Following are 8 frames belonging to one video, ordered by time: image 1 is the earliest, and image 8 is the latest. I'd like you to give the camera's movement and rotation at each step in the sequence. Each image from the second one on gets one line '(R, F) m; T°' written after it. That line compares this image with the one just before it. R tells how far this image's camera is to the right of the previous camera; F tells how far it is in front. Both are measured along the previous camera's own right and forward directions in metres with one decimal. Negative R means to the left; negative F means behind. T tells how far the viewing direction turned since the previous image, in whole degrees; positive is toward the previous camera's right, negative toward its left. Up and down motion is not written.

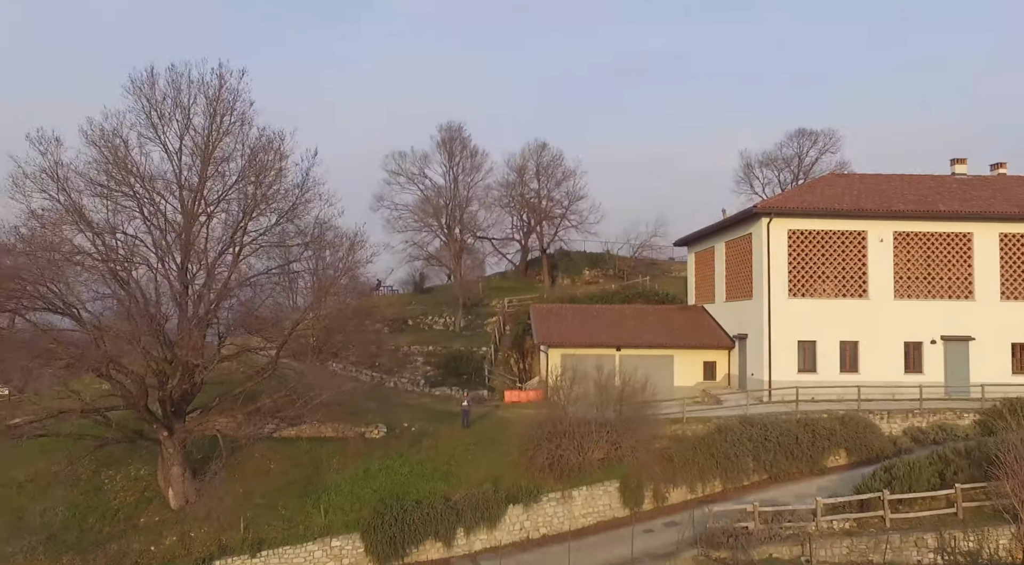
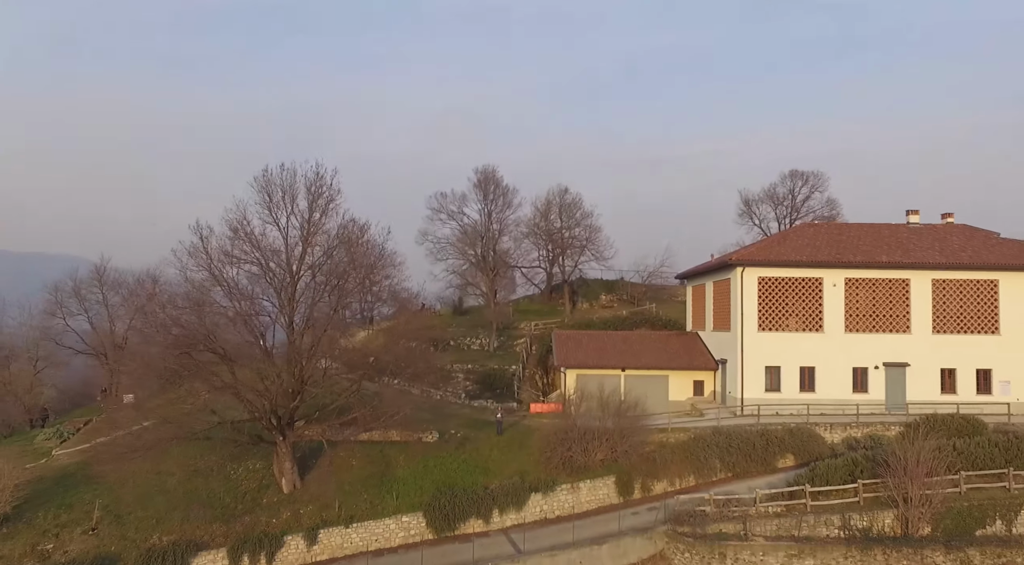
(+0.3, -7.0) m; -2°
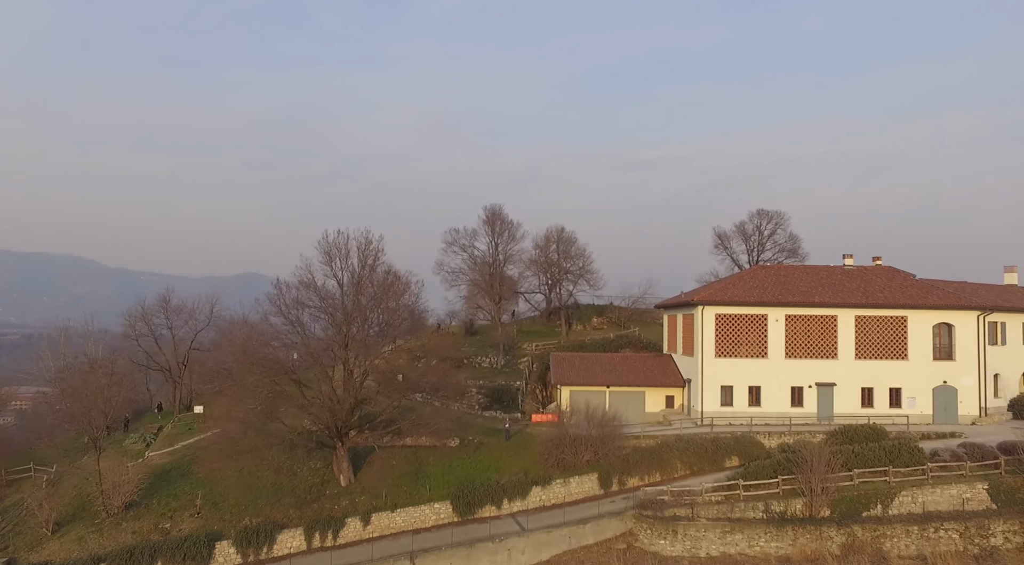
(-0.2, -8.2) m; 0°
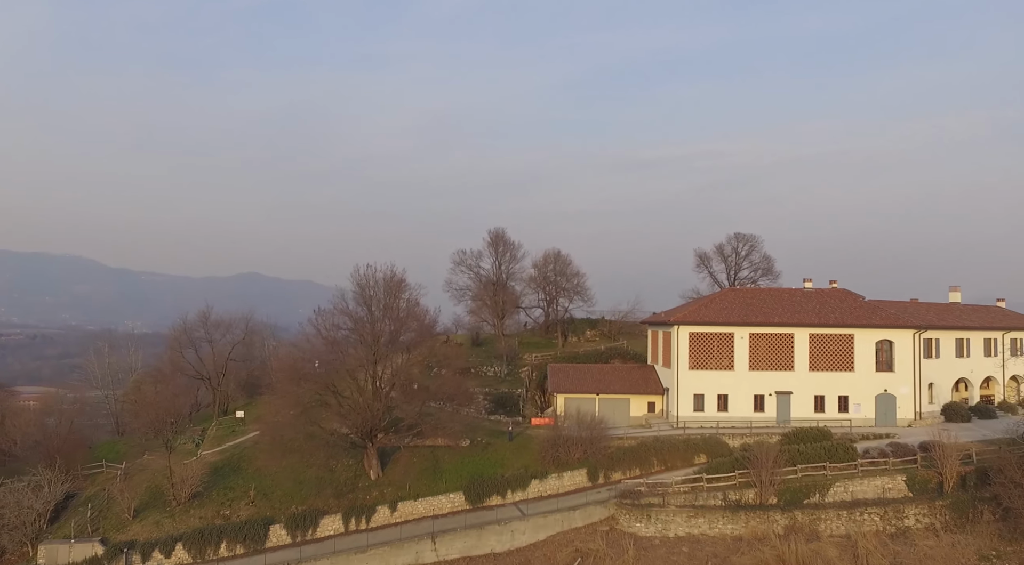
(-0.1, -6.8) m; 0°
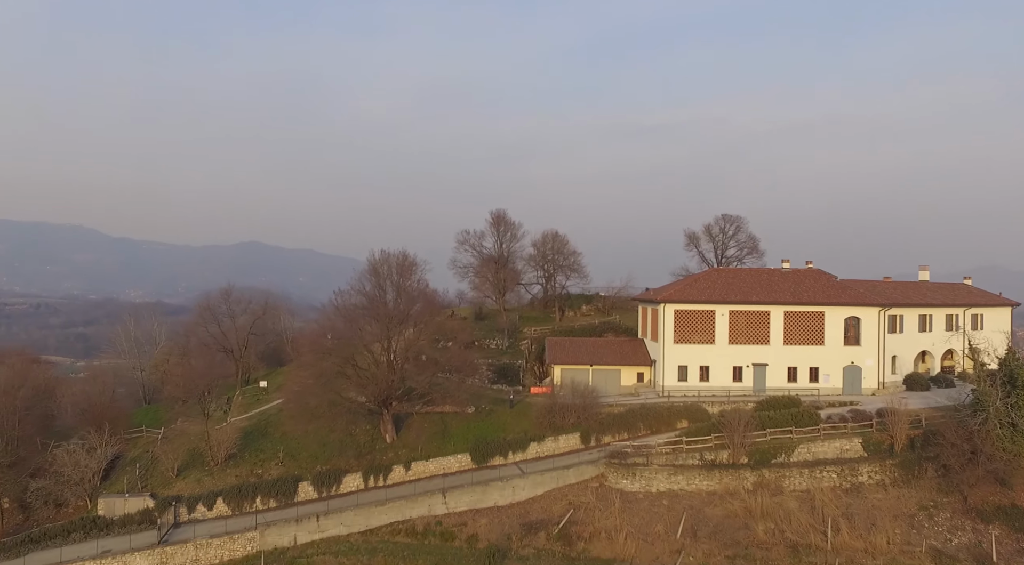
(0.0, -4.7) m; 0°
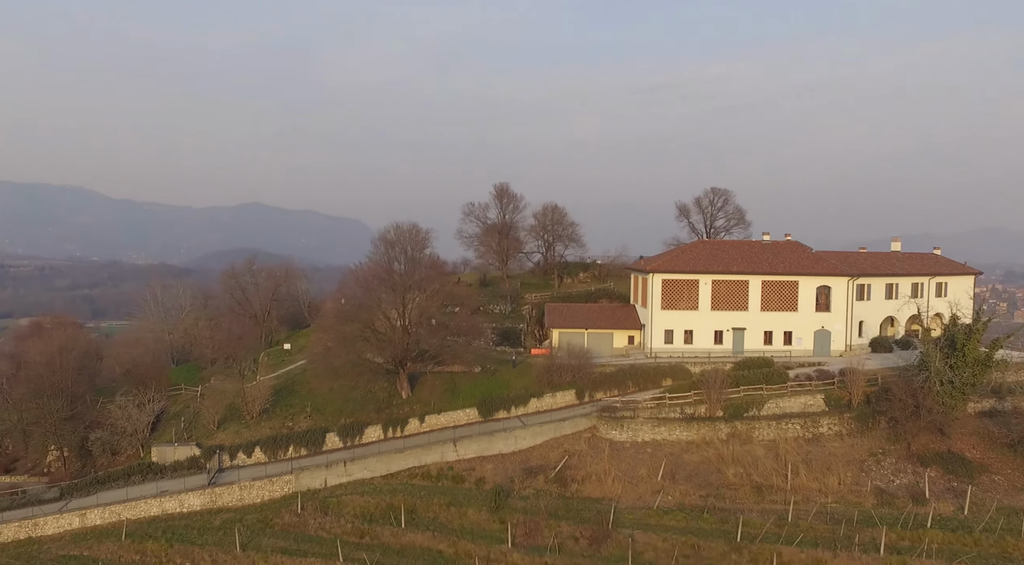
(0.0, -5.4) m; 0°
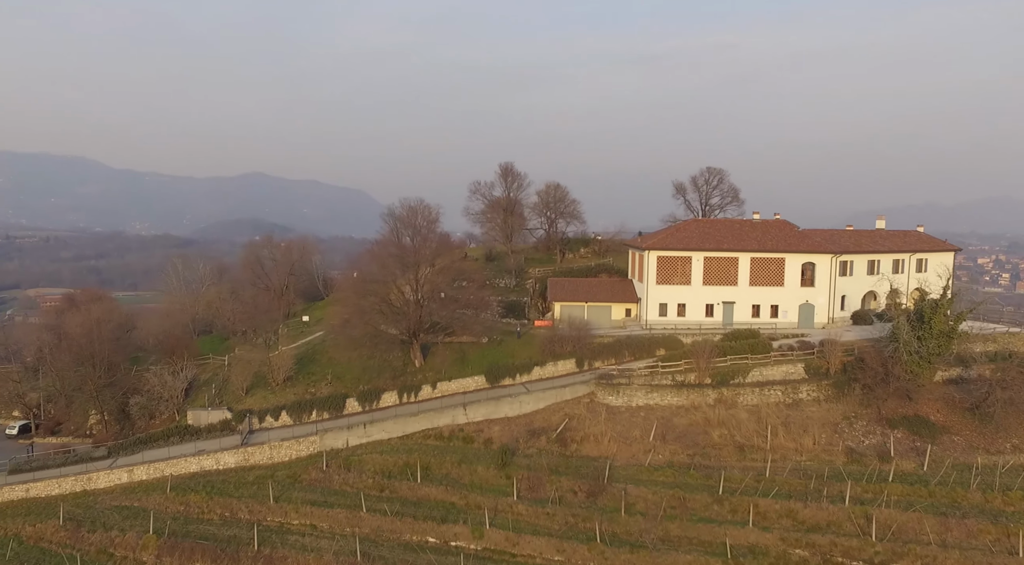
(-0.1, -4.1) m; 0°
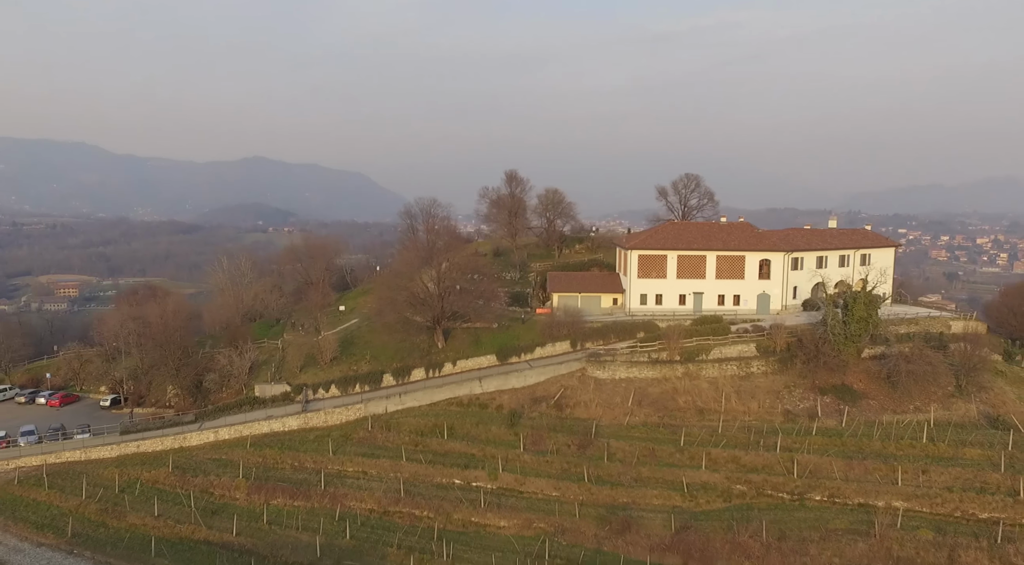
(-0.3, -12.0) m; 0°
